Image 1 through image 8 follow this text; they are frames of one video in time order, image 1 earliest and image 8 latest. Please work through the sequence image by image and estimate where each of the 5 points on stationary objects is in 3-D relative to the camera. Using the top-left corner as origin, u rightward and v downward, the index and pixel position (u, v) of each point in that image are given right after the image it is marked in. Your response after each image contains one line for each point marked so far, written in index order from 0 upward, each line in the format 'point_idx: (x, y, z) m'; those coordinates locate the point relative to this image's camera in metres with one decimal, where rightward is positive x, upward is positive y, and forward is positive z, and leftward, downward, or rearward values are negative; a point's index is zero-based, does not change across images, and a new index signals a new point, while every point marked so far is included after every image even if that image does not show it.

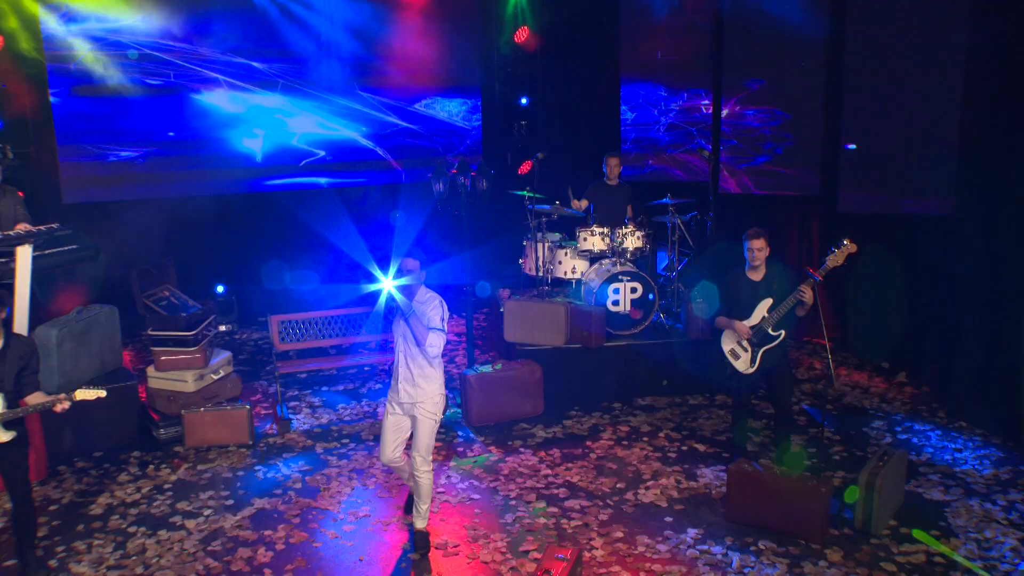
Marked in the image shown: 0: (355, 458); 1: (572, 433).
0: (-0.8, -0.9, +7.5) m
1: (+0.3, -0.8, +7.7) m
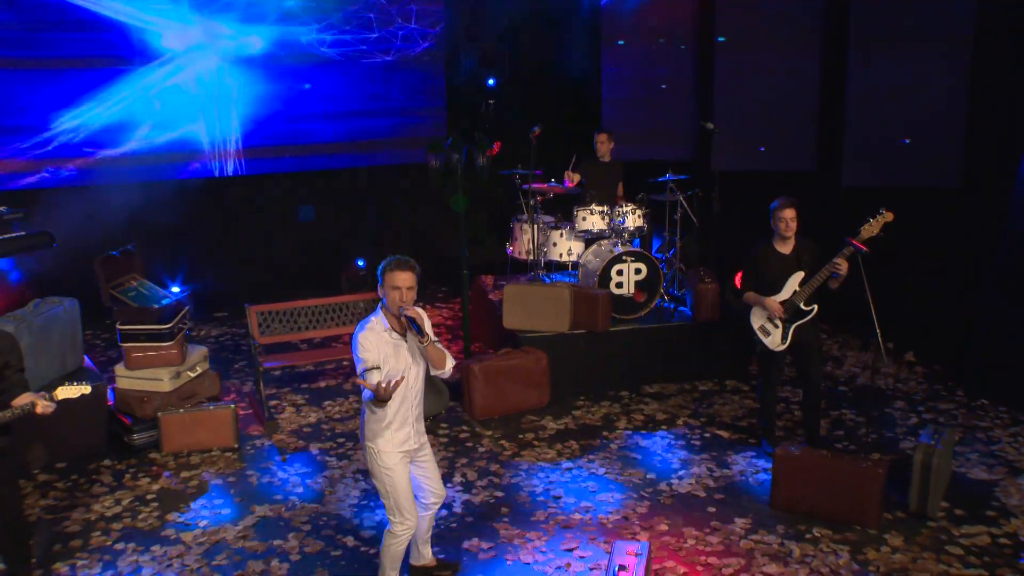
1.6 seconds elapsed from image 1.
0: (-0.7, -0.8, +6.9) m
1: (+0.4, -0.7, +7.2) m
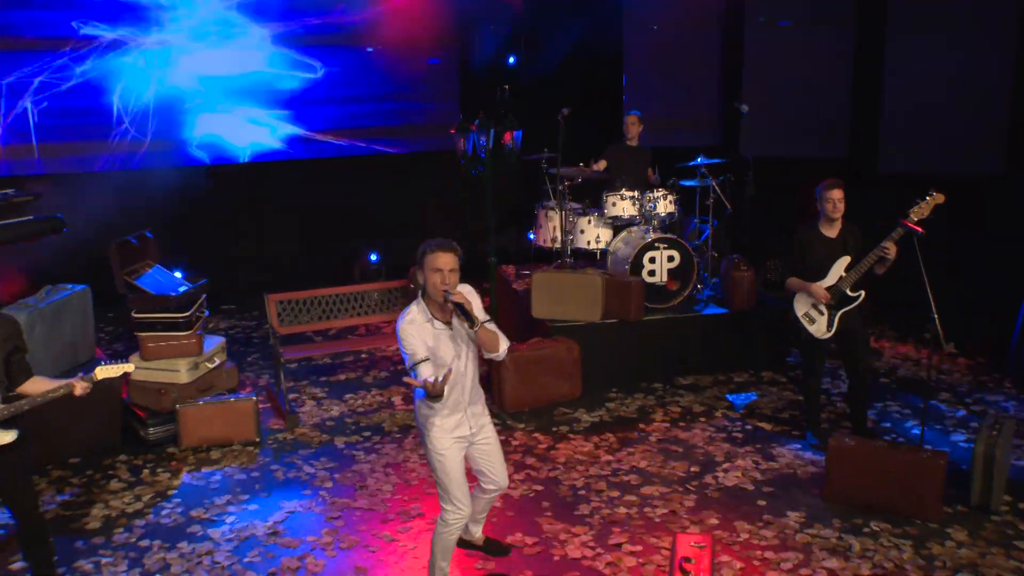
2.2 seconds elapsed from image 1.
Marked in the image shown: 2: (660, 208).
0: (-0.6, -0.8, +6.6) m
1: (+0.5, -0.6, +6.9) m
2: (+0.7, +0.4, +7.2) m
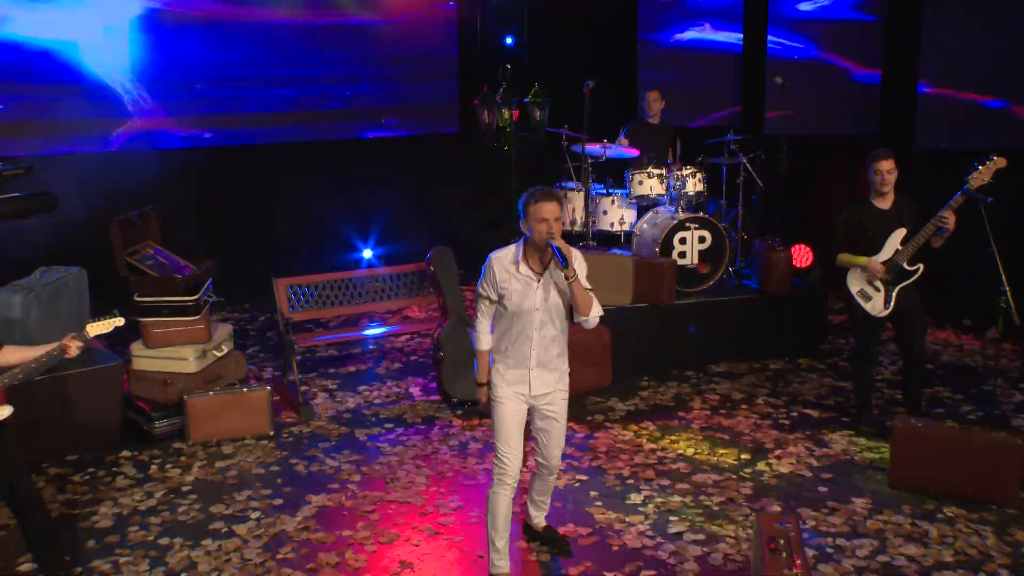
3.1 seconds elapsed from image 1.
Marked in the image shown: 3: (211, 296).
0: (-0.4, -0.7, +6.1) m
1: (+0.7, -0.5, +6.5) m
2: (+0.8, +0.5, +6.9) m
3: (-1.3, 0.0, +6.4) m
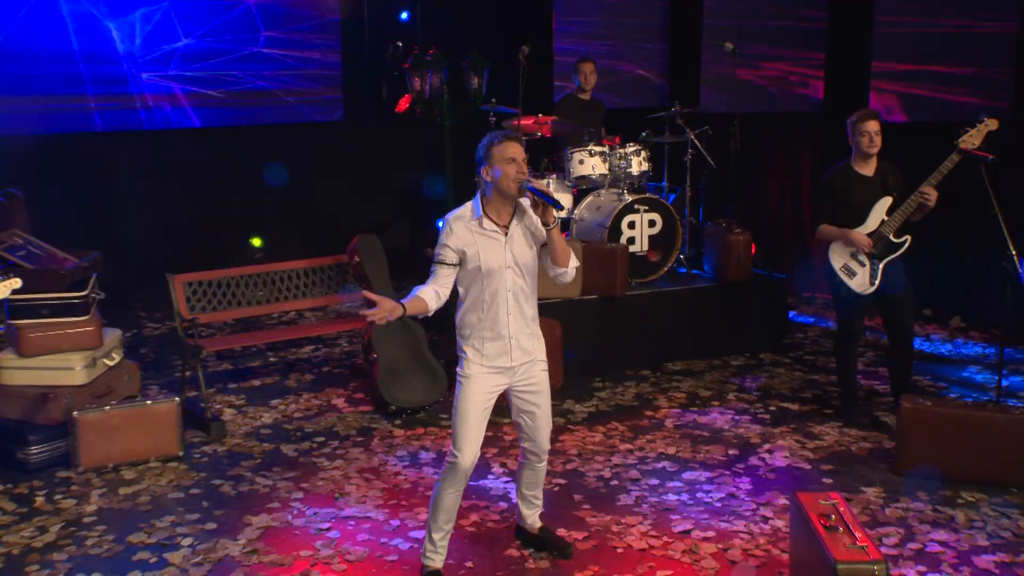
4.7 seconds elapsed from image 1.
0: (-0.6, -0.6, +5.2) m
1: (+0.4, -0.5, +5.8) m
2: (+0.5, +0.5, +6.2) m
3: (-1.5, 0.0, +5.4) m
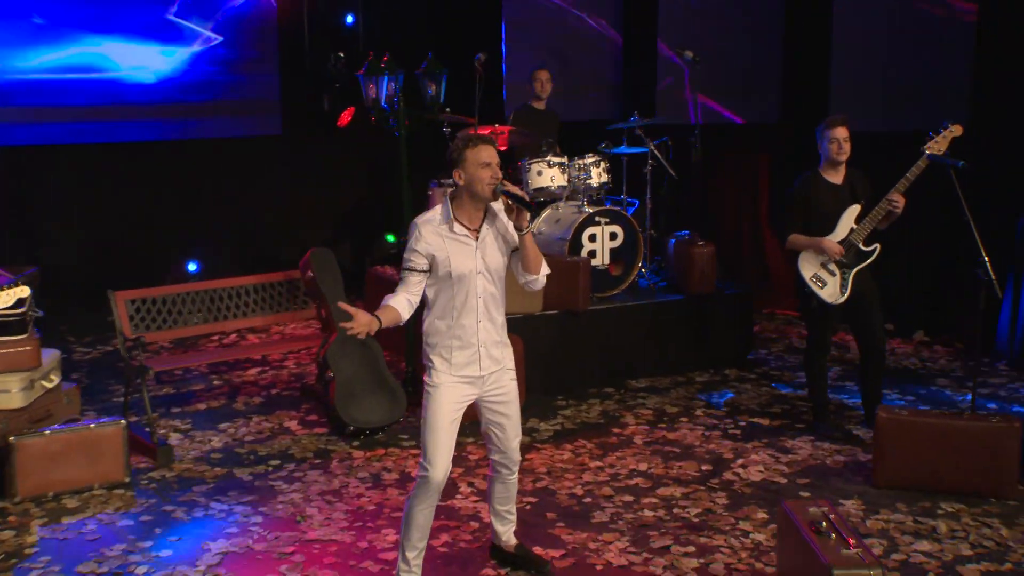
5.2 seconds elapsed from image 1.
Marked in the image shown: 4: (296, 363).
0: (-0.7, -0.7, +4.9) m
1: (+0.3, -0.5, +5.6) m
2: (+0.3, +0.5, +6.0) m
3: (-1.7, -0.1, +5.0) m
4: (-1.0, -0.3, +6.6) m
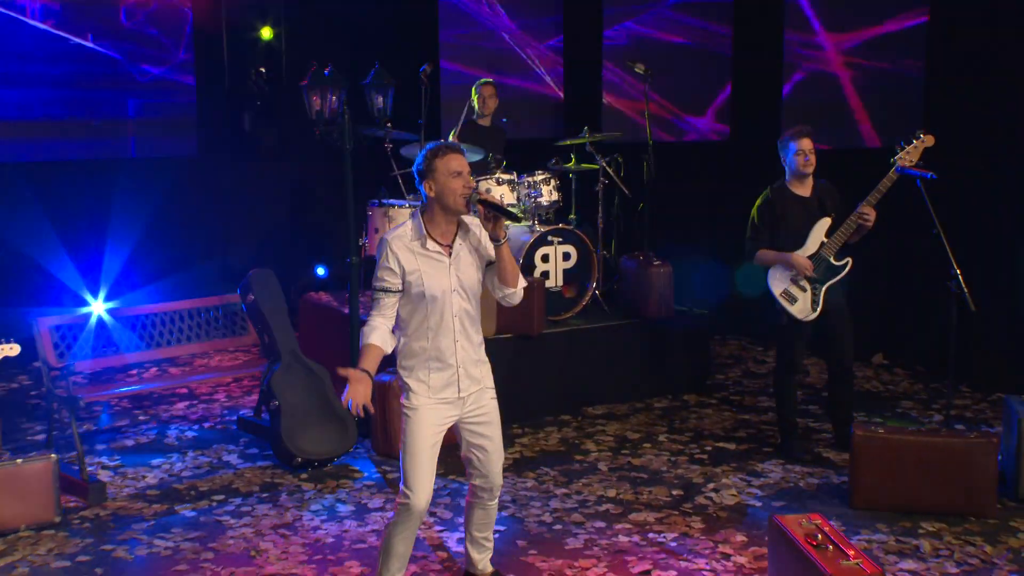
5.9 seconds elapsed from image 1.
0: (-0.8, -0.7, +4.6) m
1: (+0.1, -0.6, +5.3) m
2: (+0.1, +0.4, +5.8) m
3: (-1.8, -0.2, +4.6) m
4: (-1.2, -0.5, +6.3) m
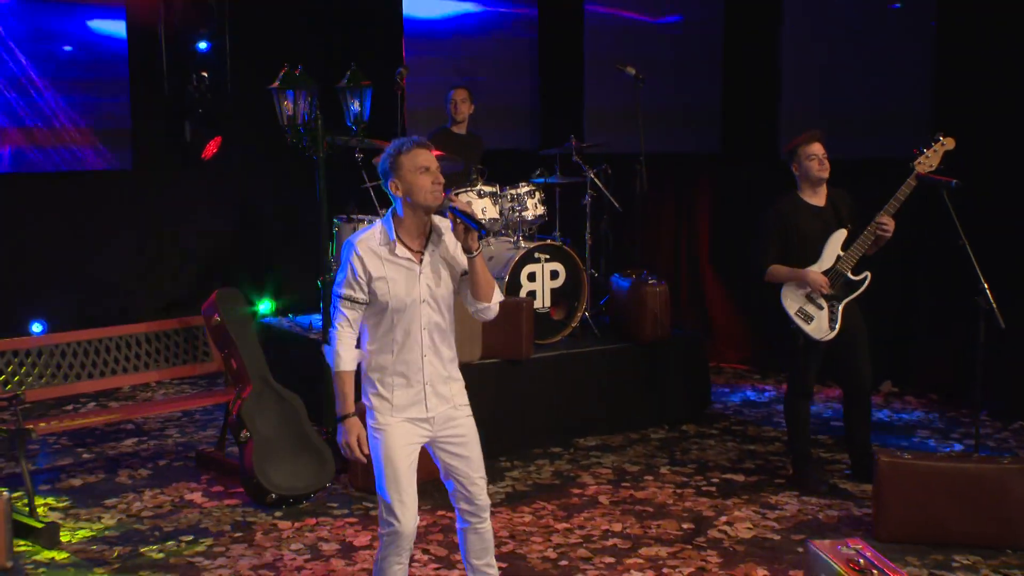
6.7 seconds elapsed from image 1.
0: (-0.8, -0.8, +4.1) m
1: (+0.1, -0.7, +4.8) m
2: (+0.1, +0.3, +5.4) m
3: (-1.8, -0.2, +4.1) m
4: (-1.3, -0.6, +5.8) m
